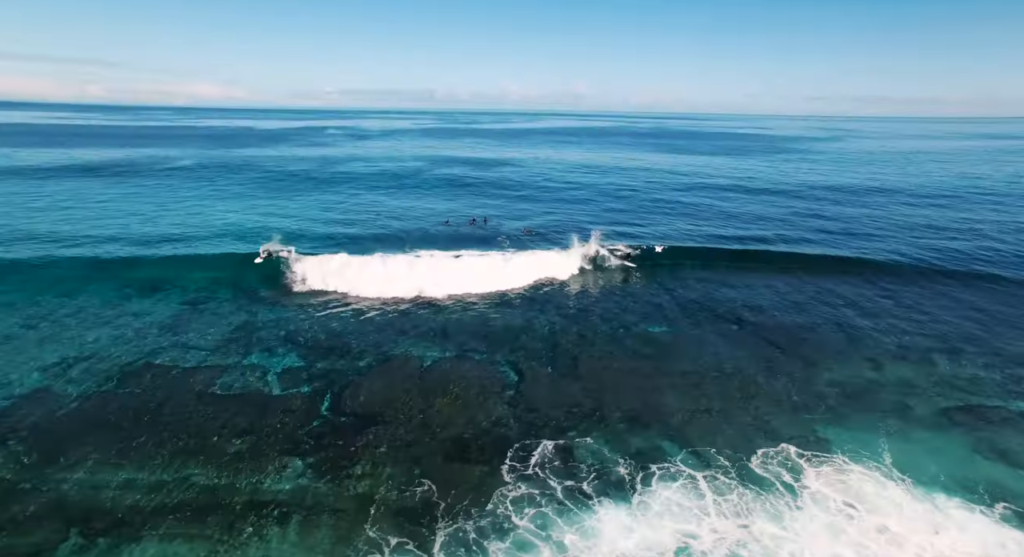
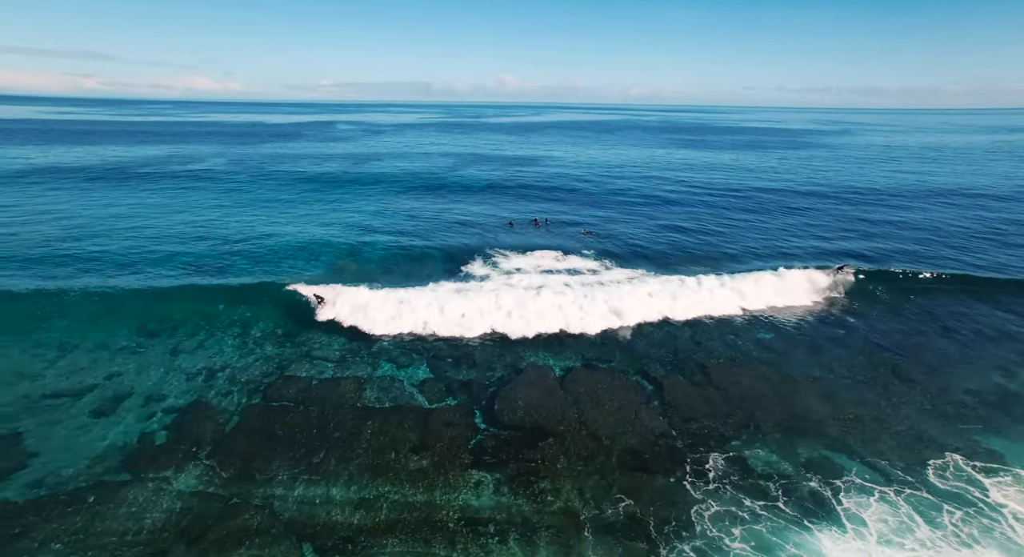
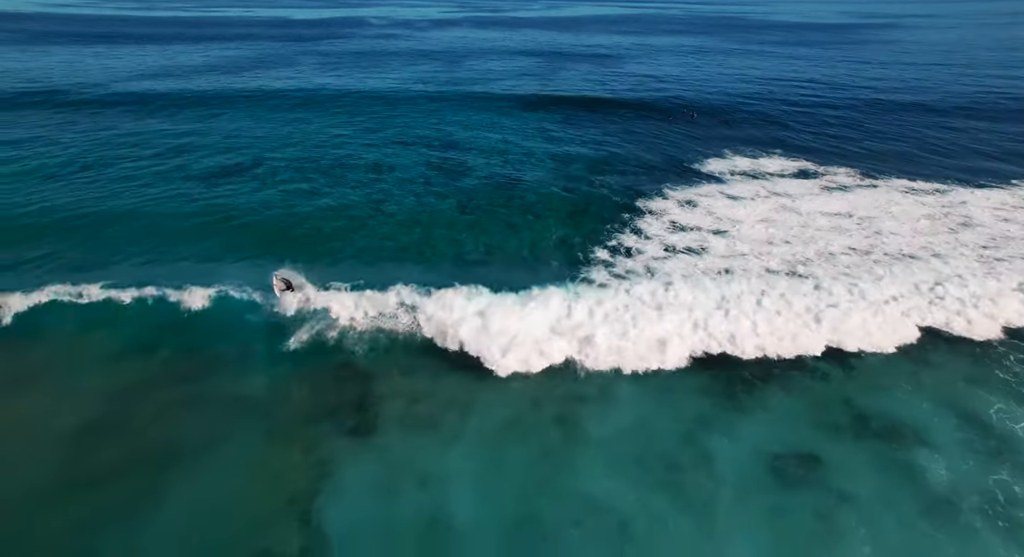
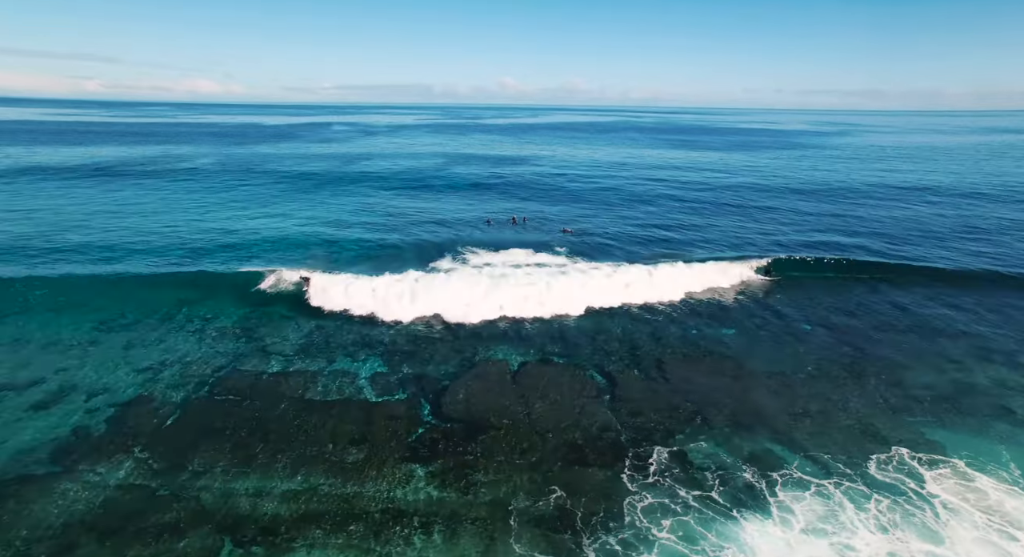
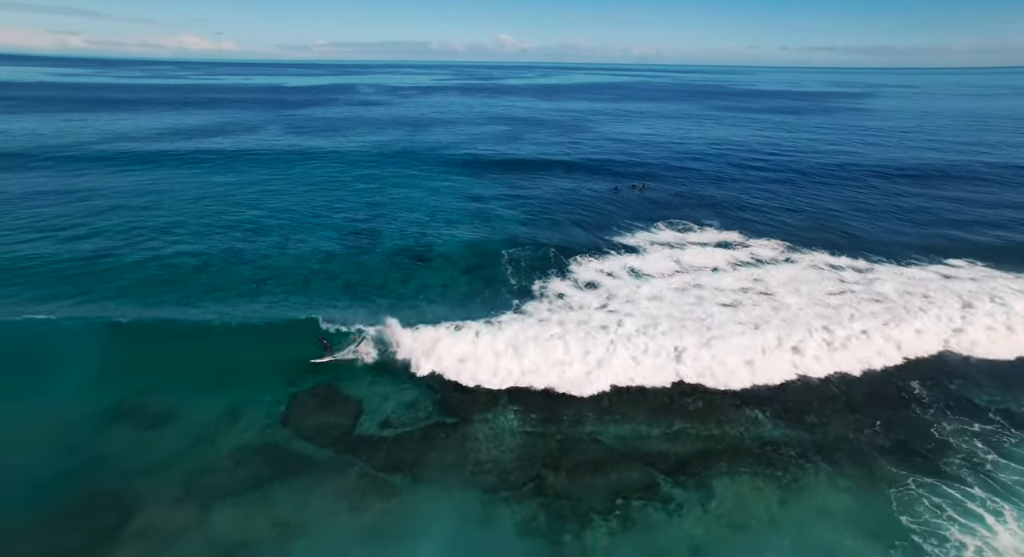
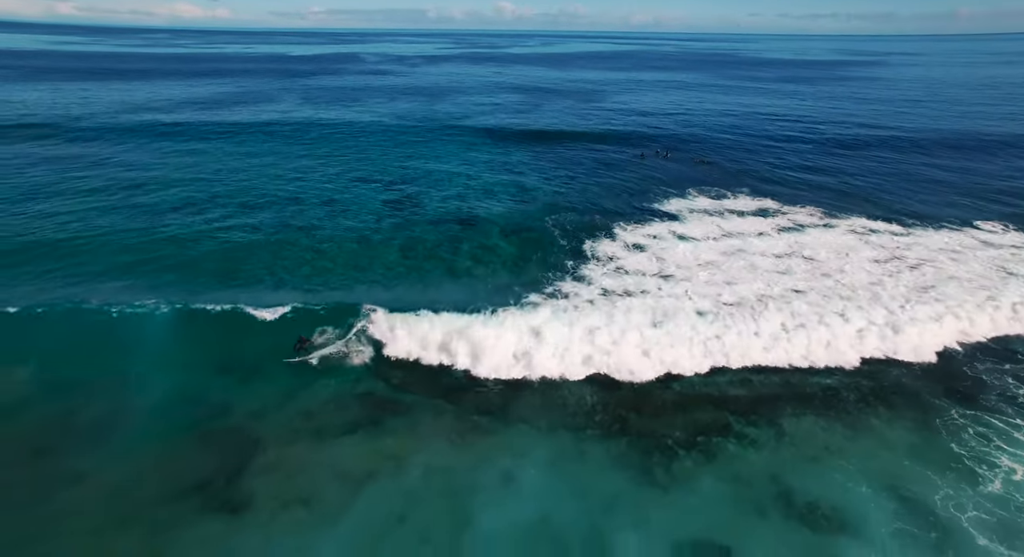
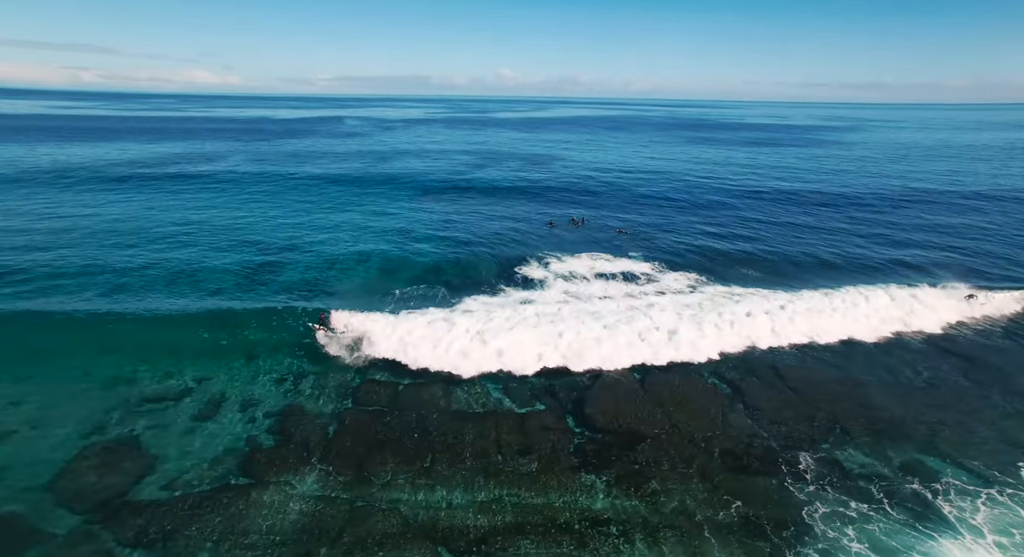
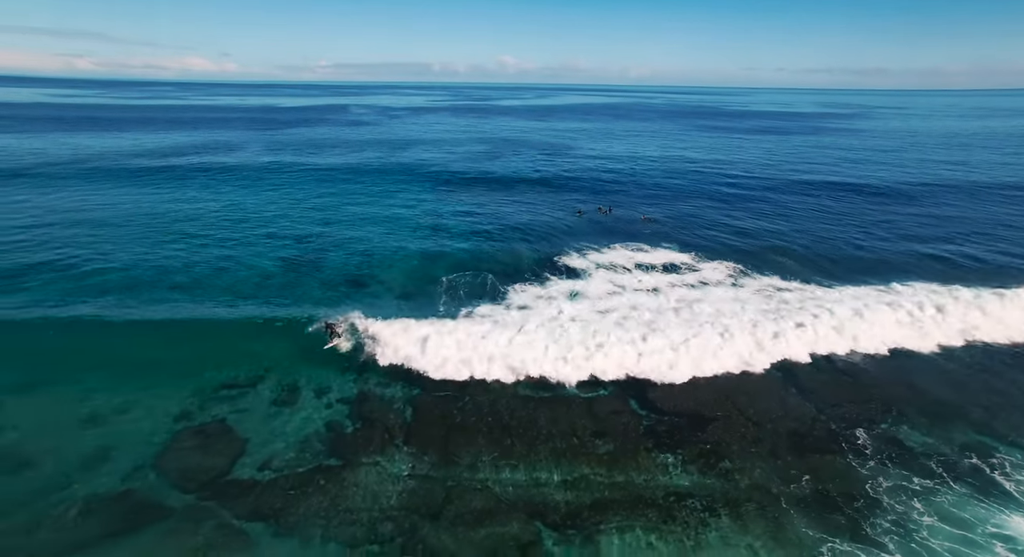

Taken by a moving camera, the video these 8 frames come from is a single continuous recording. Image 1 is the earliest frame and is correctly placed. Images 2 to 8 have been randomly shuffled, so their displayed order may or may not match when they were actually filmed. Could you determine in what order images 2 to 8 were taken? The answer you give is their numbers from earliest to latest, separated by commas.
4, 2, 7, 8, 5, 6, 3
